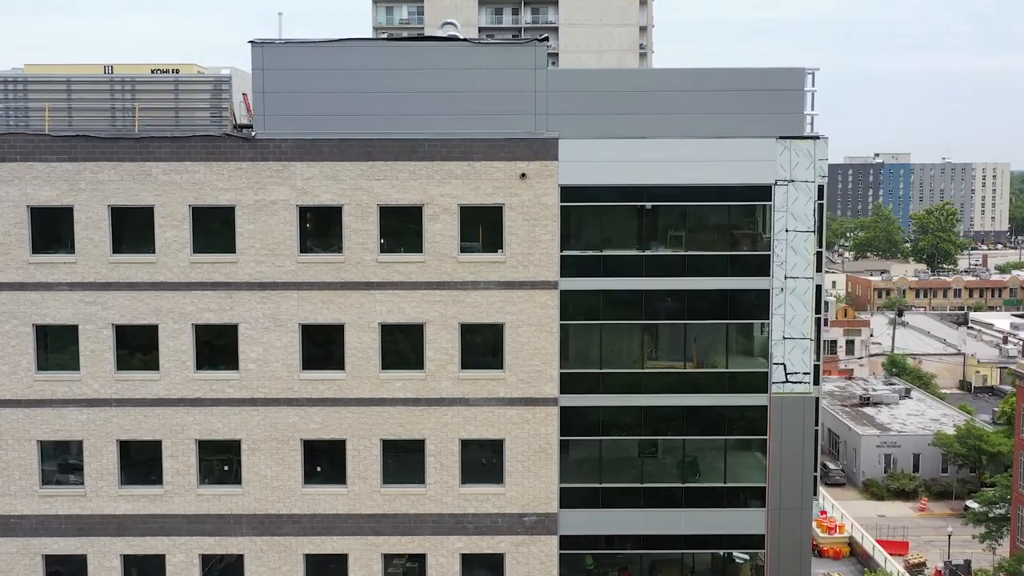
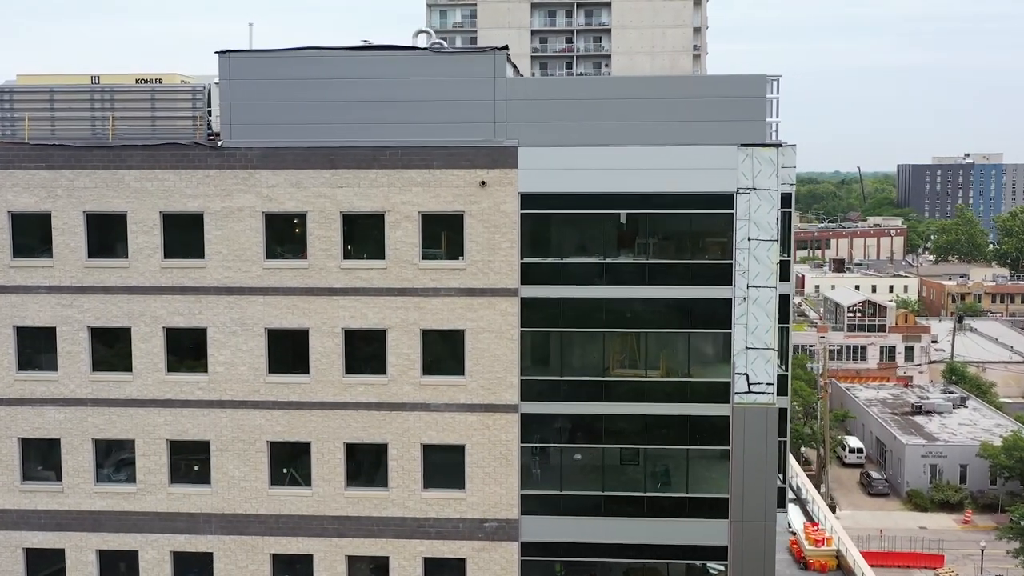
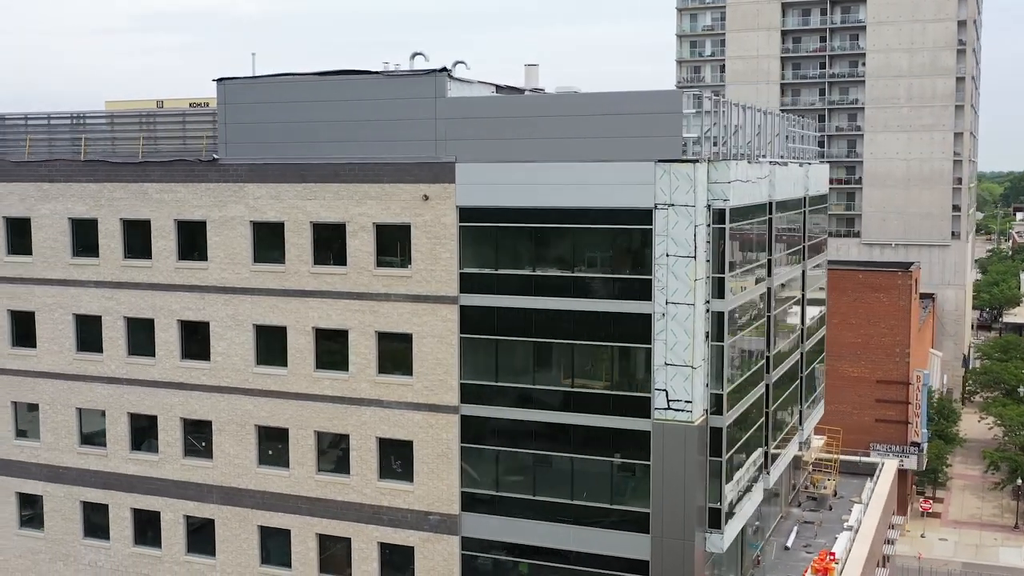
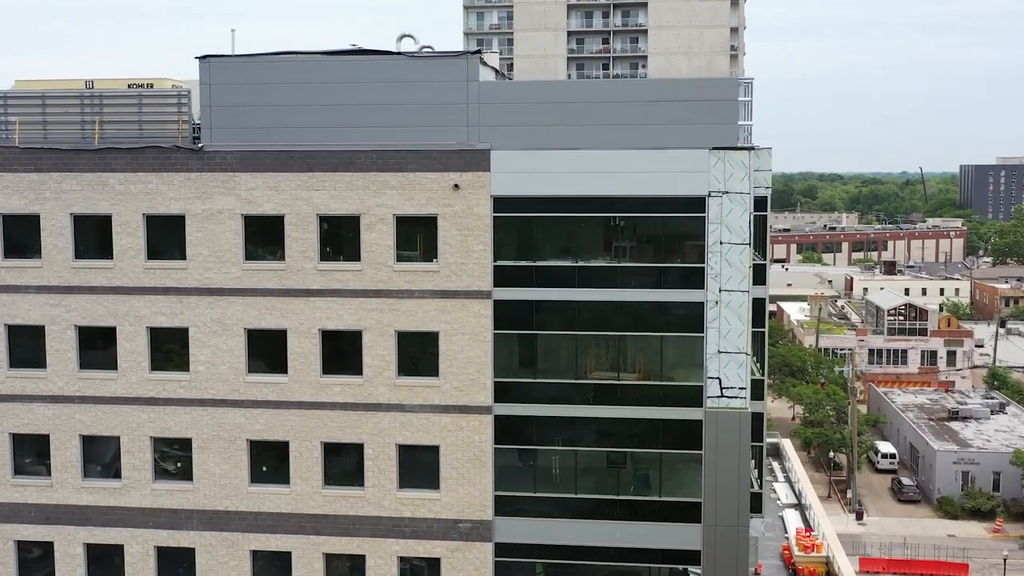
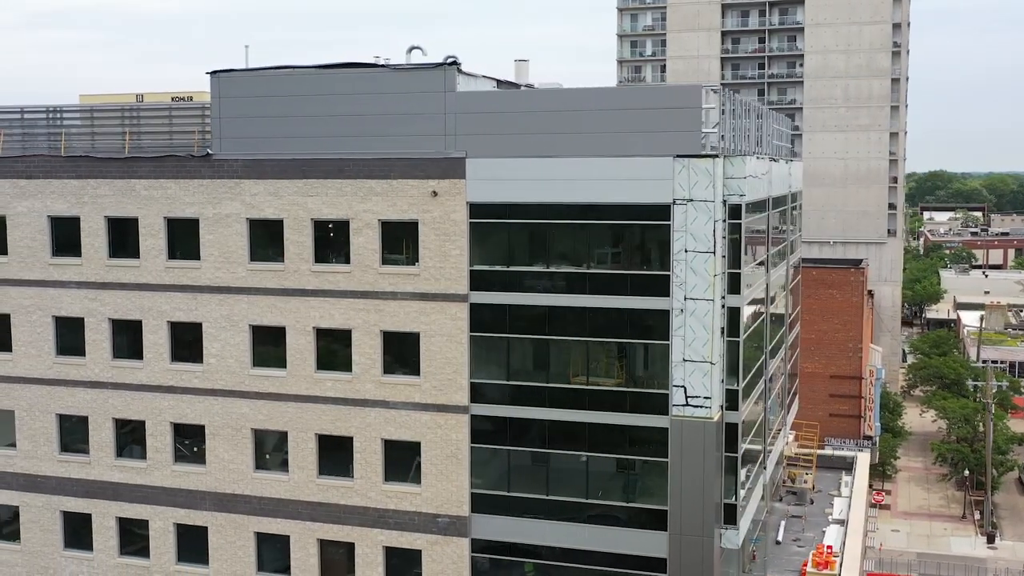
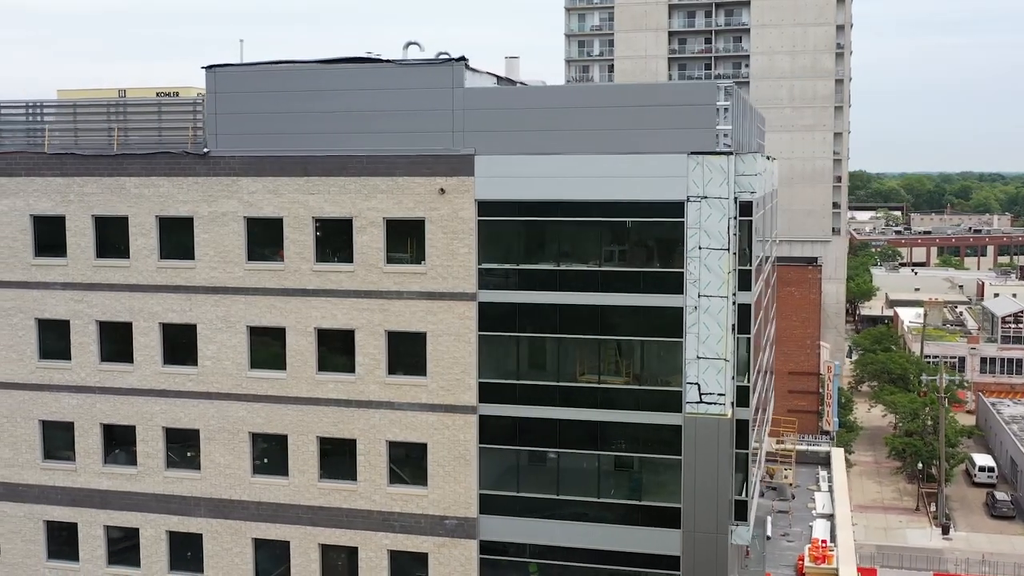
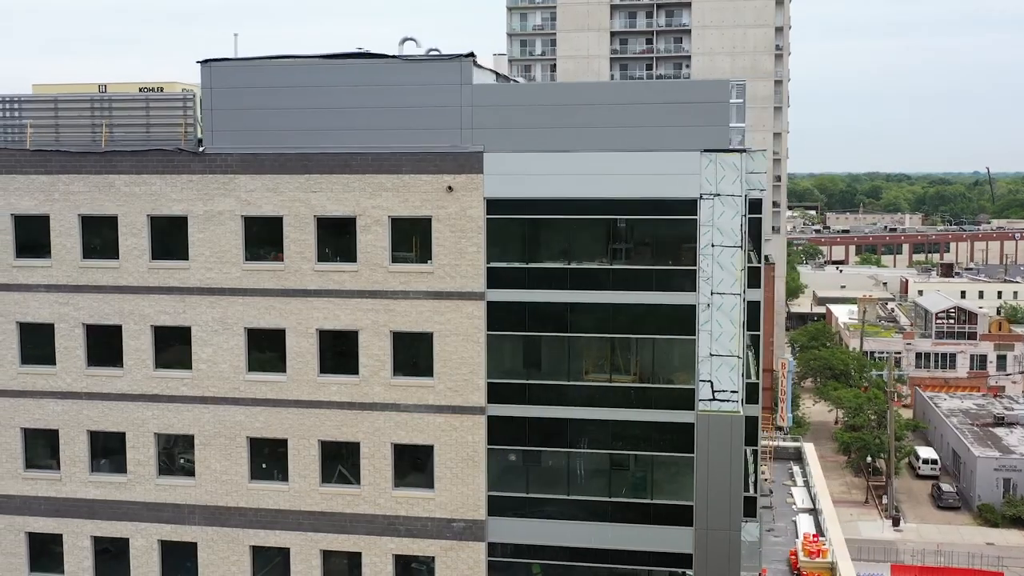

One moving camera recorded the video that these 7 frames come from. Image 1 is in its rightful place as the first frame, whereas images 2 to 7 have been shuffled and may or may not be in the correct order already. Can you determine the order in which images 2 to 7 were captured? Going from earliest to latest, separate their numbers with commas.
2, 4, 7, 6, 5, 3
